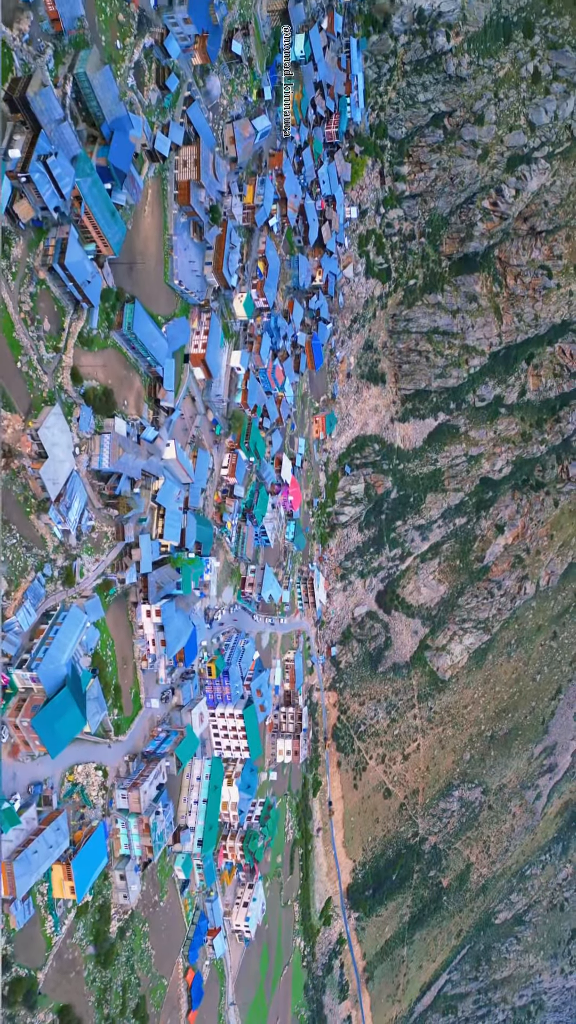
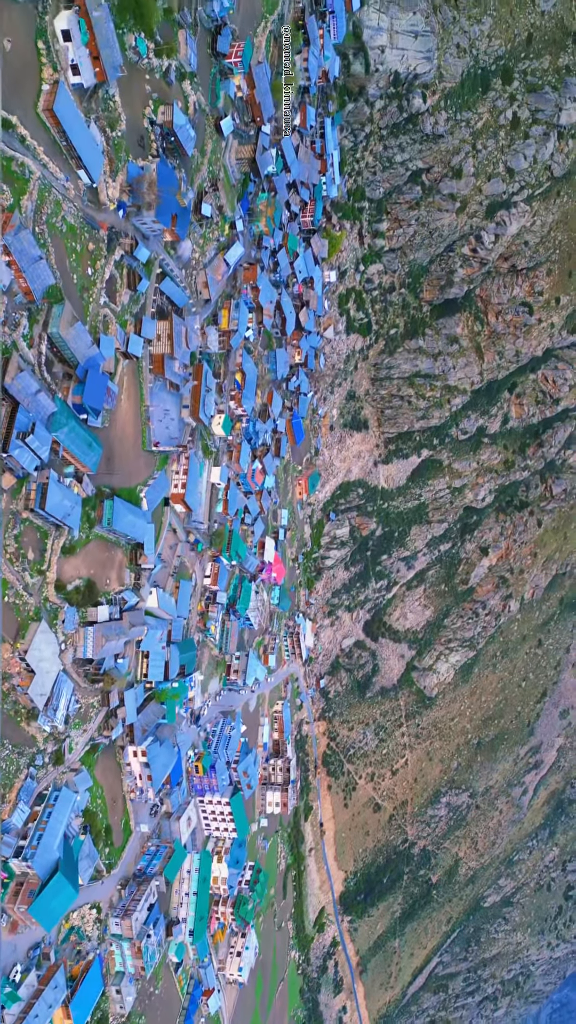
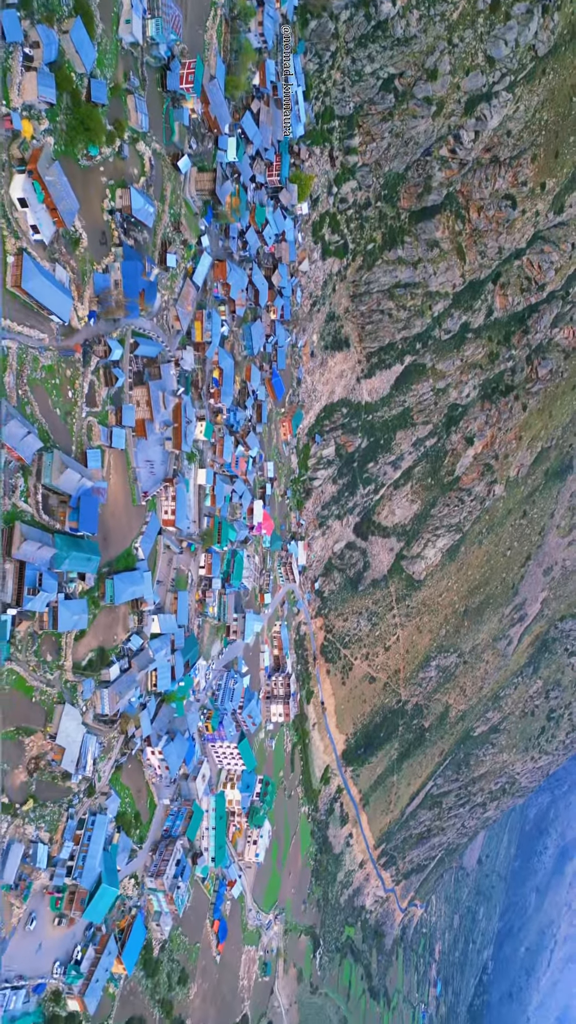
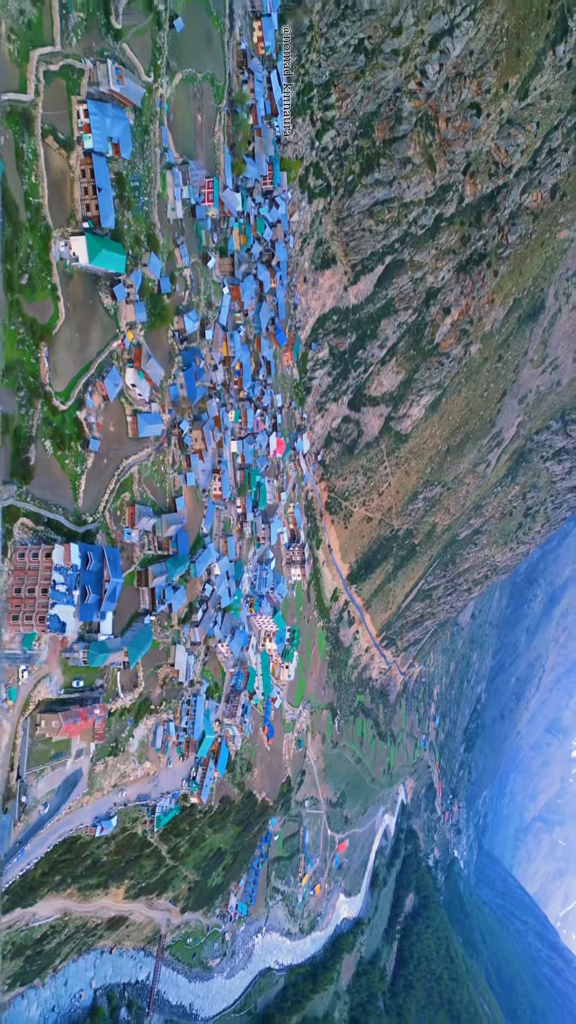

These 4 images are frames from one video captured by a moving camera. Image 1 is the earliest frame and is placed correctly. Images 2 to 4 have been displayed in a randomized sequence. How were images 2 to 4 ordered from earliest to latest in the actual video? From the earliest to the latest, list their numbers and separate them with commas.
2, 3, 4
